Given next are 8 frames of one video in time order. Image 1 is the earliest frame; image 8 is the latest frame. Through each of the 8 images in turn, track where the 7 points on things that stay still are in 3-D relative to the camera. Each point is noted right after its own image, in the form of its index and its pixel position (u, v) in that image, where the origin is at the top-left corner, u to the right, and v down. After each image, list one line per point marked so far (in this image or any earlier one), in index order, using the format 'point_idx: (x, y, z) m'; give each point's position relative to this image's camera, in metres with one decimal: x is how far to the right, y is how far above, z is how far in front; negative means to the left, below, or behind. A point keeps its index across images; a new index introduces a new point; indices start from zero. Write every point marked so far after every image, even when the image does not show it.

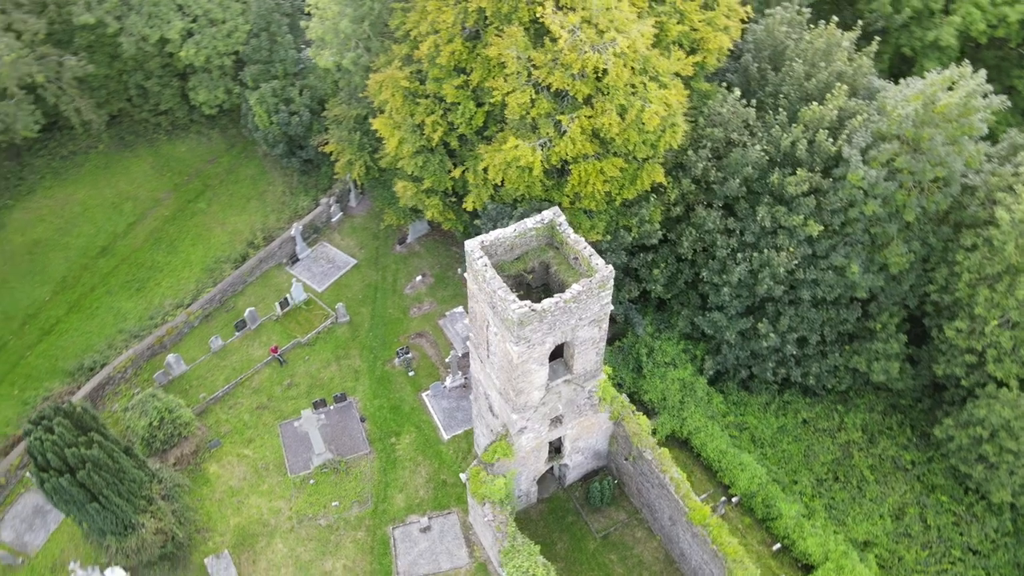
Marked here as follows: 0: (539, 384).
0: (+0.7, -2.4, +18.1) m
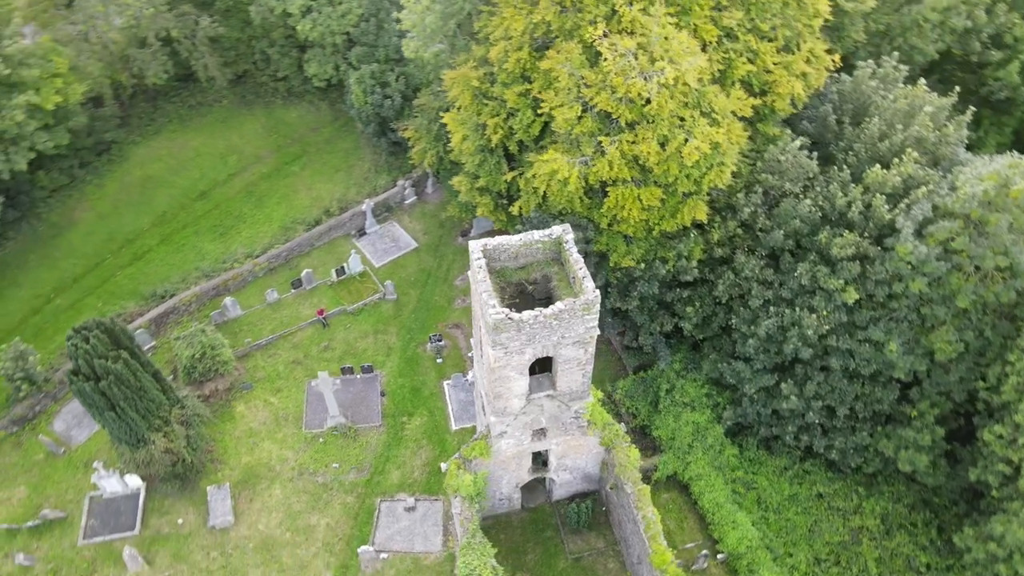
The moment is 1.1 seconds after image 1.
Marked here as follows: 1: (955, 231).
0: (+0.2, -2.6, +18.4) m
1: (+11.4, +1.5, +19.1) m
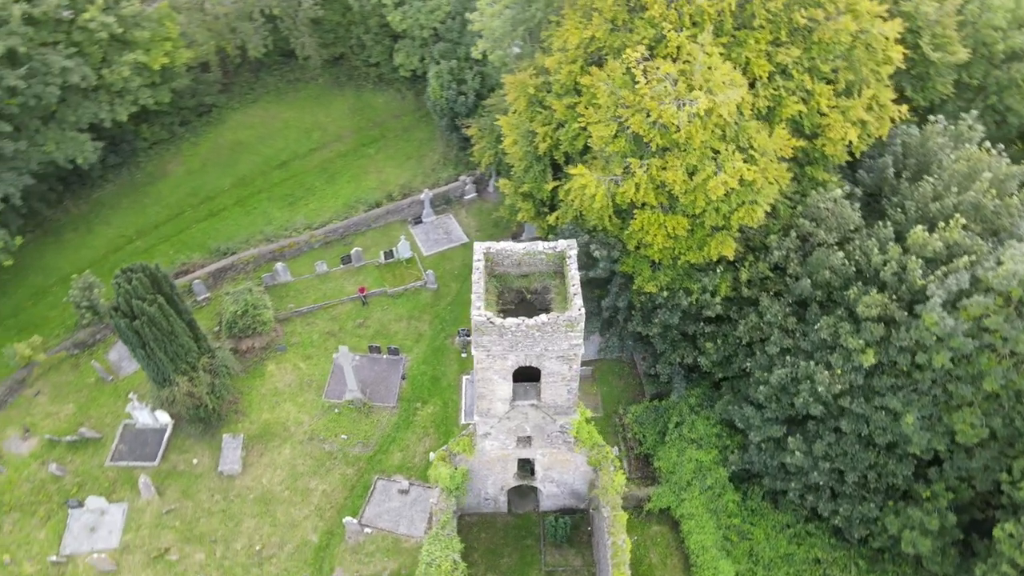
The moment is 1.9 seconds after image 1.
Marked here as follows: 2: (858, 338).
0: (-0.3, -2.8, +18.7) m
1: (+11.5, -0.5, +17.8) m
2: (+9.1, -1.3, +19.5) m
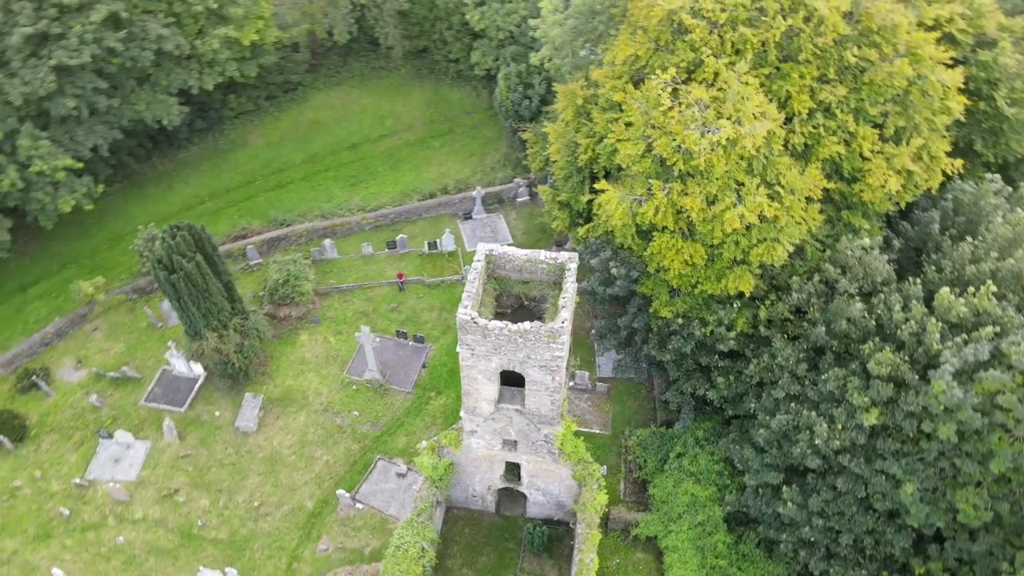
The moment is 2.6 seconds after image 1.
0: (-0.7, -2.8, +19.0) m
1: (+11.1, -2.2, +16.6) m
2: (+8.9, -2.7, +18.6) m
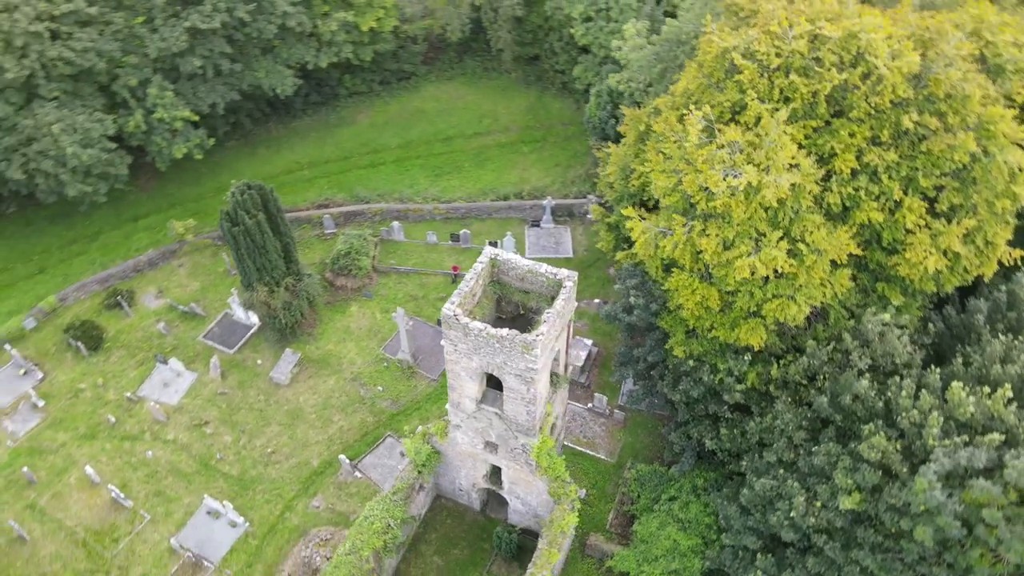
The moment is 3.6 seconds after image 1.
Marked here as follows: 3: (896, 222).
0: (-1.1, -2.9, +19.6) m
1: (+9.9, -4.3, +15.2) m
2: (+8.0, -4.5, +17.5) m
3: (+9.6, +1.7, +18.5) m
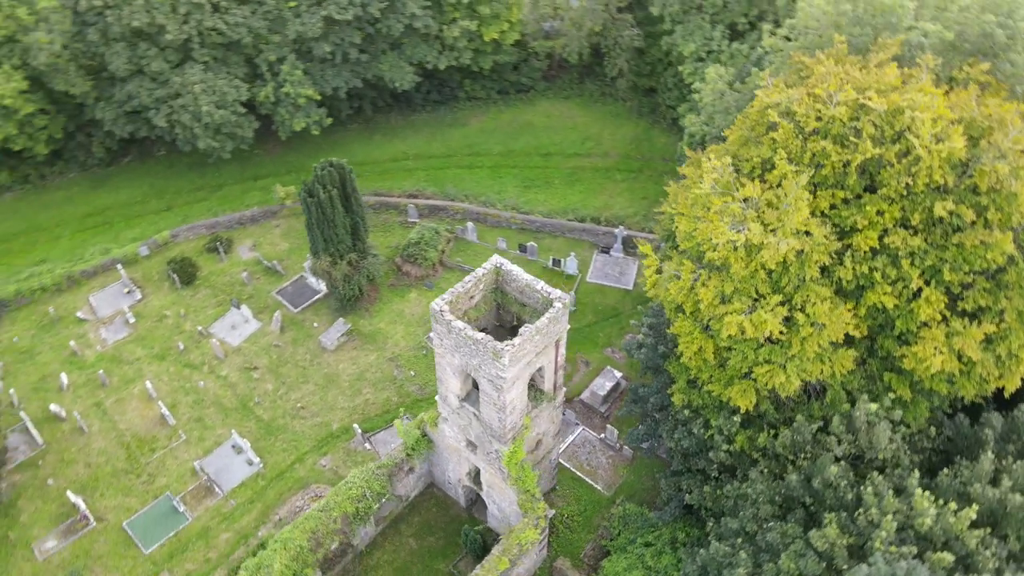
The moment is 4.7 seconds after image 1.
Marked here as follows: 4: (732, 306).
0: (-1.7, -2.9, +20.6) m
1: (+7.9, -6.3, +14.1) m
2: (+6.4, -6.2, +16.8) m
3: (+9.4, -0.6, +17.5) m
4: (+5.4, -0.5, +18.1) m
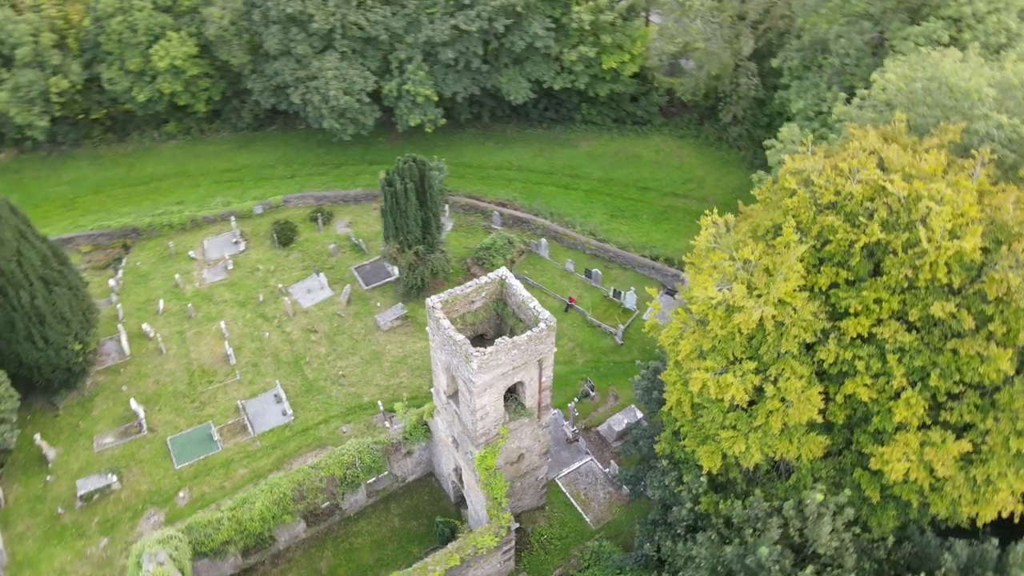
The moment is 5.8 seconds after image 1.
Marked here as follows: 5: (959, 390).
0: (-2.1, -2.9, +21.7) m
1: (+5.0, -7.9, +13.4) m
2: (+4.2, -7.6, +16.3) m
3: (+8.4, -2.7, +16.4) m
4: (+4.7, -1.8, +17.9) m
5: (+9.5, -2.2, +15.8) m
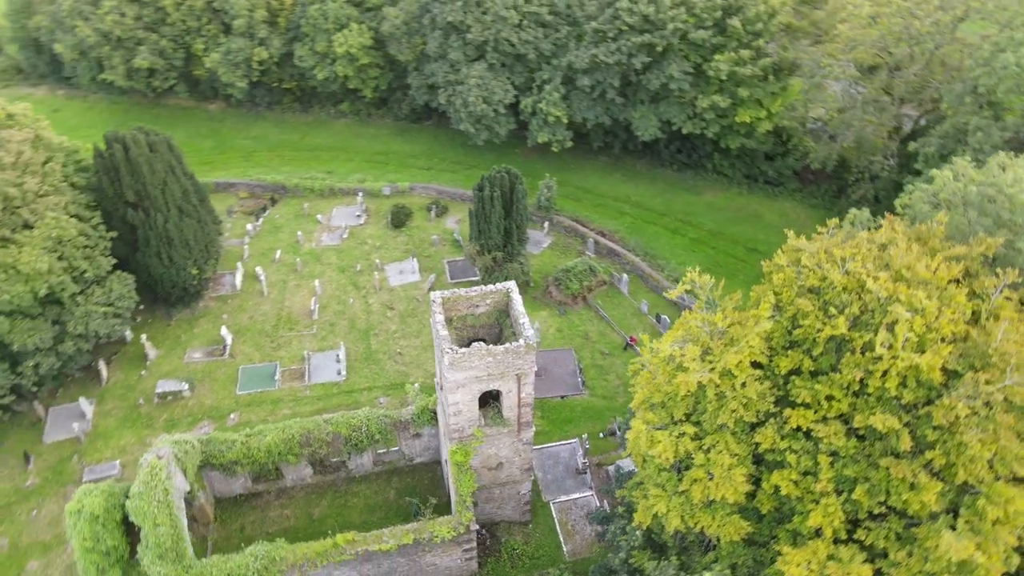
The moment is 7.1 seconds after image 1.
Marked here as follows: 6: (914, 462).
0: (-2.4, -2.8, +23.2) m
1: (+1.1, -8.8, +13.4) m
2: (+1.1, -8.5, +16.4) m
3: (+6.2, -4.7, +15.5) m
4: (+3.3, -3.1, +17.8) m
5: (+7.3, -4.4, +14.6) m
6: (+7.8, -3.4, +14.3) m
